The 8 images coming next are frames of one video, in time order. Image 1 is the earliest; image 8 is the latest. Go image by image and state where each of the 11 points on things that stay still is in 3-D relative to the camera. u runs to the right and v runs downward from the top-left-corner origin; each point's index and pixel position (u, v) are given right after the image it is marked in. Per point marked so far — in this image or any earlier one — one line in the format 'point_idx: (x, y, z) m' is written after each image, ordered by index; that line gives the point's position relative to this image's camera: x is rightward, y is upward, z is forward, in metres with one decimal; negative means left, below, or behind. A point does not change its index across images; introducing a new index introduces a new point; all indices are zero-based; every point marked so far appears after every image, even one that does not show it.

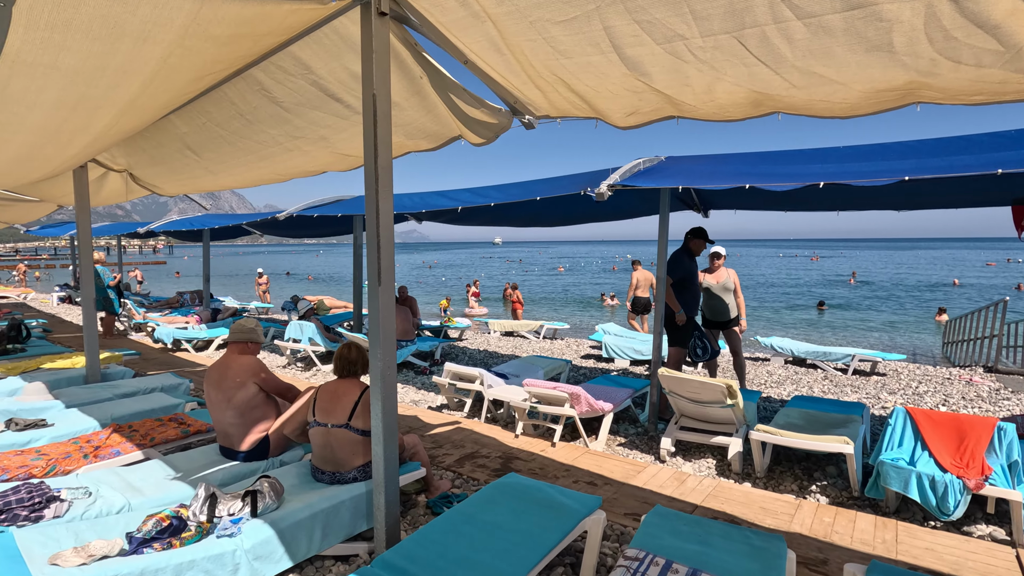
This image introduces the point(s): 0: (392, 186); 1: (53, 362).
0: (-0.5, +0.5, +2.4) m
1: (-5.2, -0.8, +6.1) m
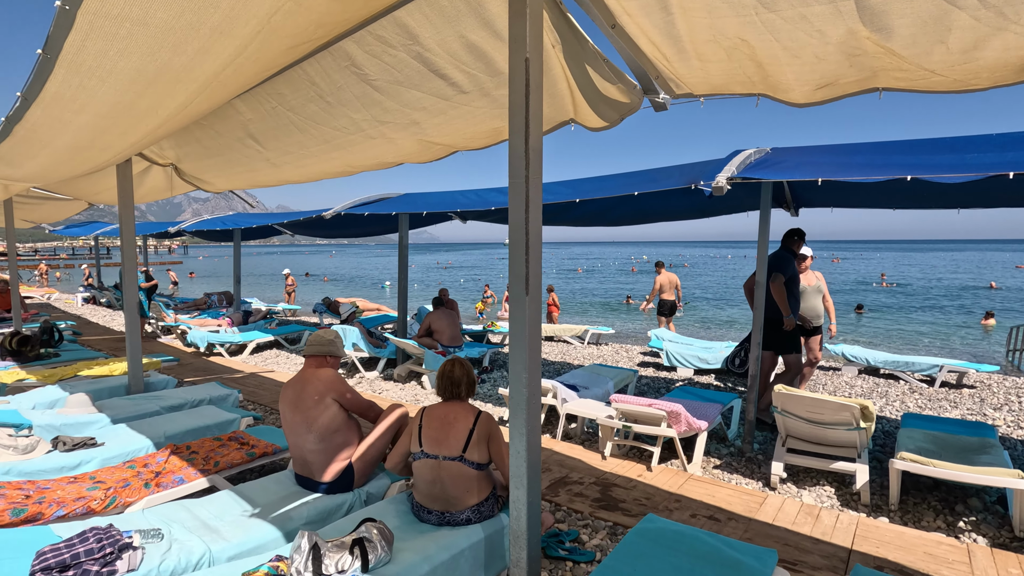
0: (+0.1, +0.4, +2.0) m
1: (-4.5, -0.9, +5.8) m
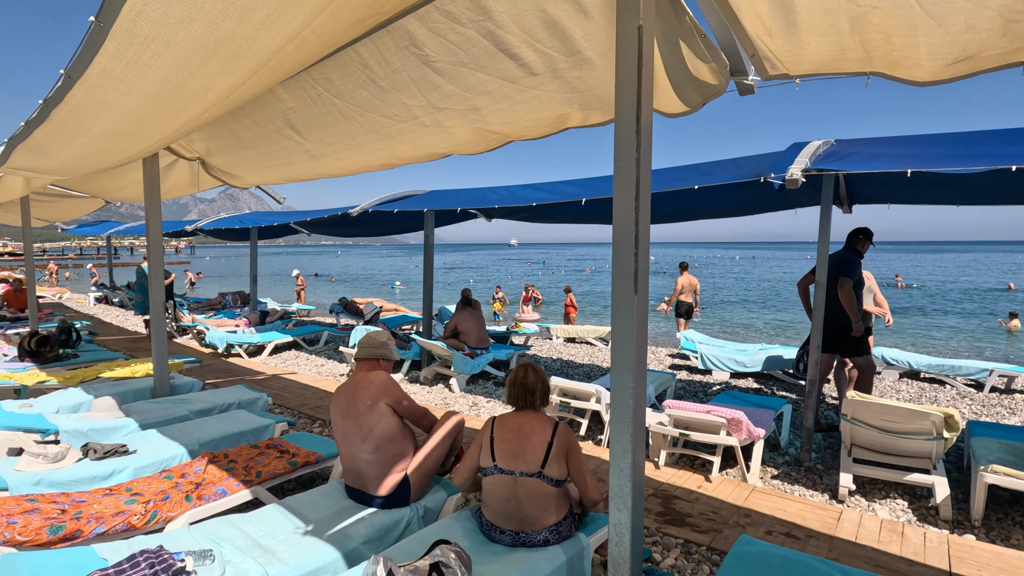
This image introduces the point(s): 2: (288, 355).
0: (+0.4, +0.4, +1.8) m
1: (-4.1, -0.8, +5.6) m
2: (-3.6, -1.1, +8.7) m
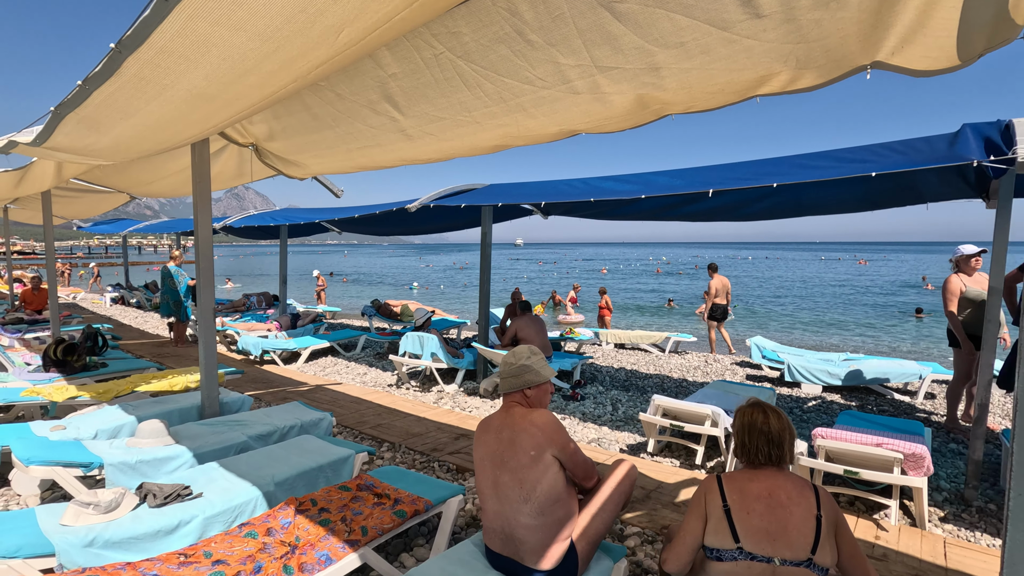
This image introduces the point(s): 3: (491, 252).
0: (+1.2, +0.4, +1.1) m
1: (-3.3, -0.9, +5.0) m
2: (-2.8, -1.1, +8.1) m
3: (-0.3, +0.5, +6.7) m
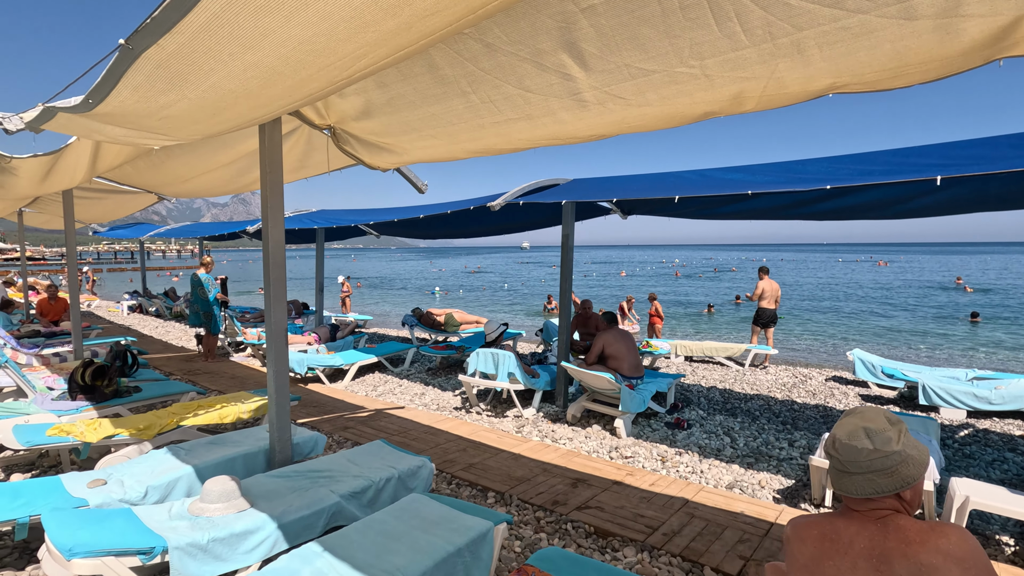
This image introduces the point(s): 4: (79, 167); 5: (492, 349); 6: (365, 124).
0: (+2.1, +0.3, +0.3) m
1: (-2.4, -1.0, +4.2) m
2: (-1.8, -1.2, +7.3) m
3: (+0.6, +0.3, +5.9) m
4: (-2.7, +0.8, +3.4) m
5: (-0.2, -0.7, +5.9) m
6: (-0.9, +1.0, +3.2) m
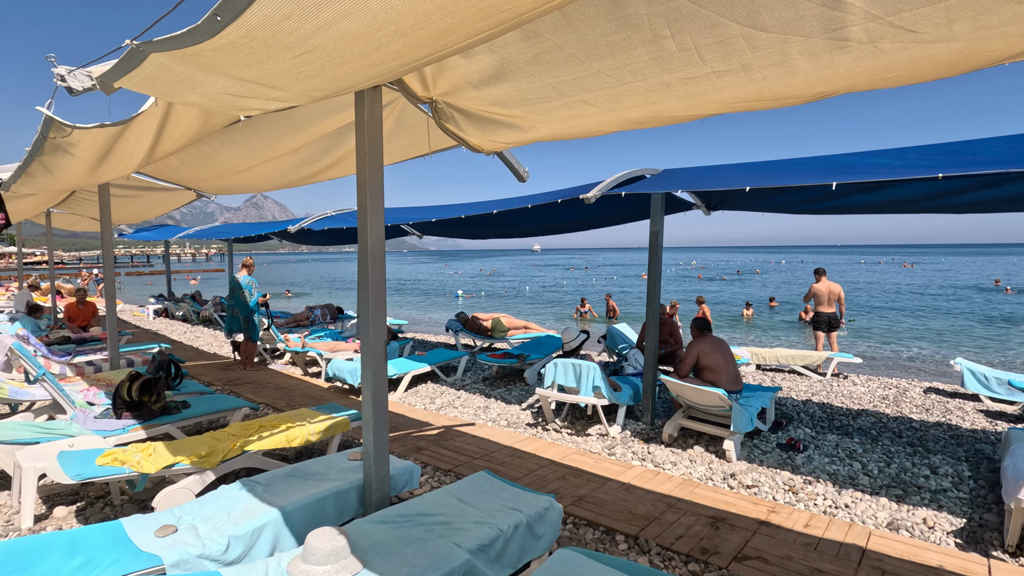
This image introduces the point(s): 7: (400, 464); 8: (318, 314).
0: (+2.8, +0.3, -0.4) m
1: (-1.6, -1.0, +3.6) m
2: (-1.0, -1.3, +6.7) m
3: (+1.4, +0.3, +5.3) m
4: (-1.9, +0.7, +2.8) m
5: (+0.6, -0.7, +5.3) m
6: (-0.1, +0.9, +2.6) m
7: (-0.7, -1.0, +3.2) m
8: (-3.6, -0.5, +10.2) m
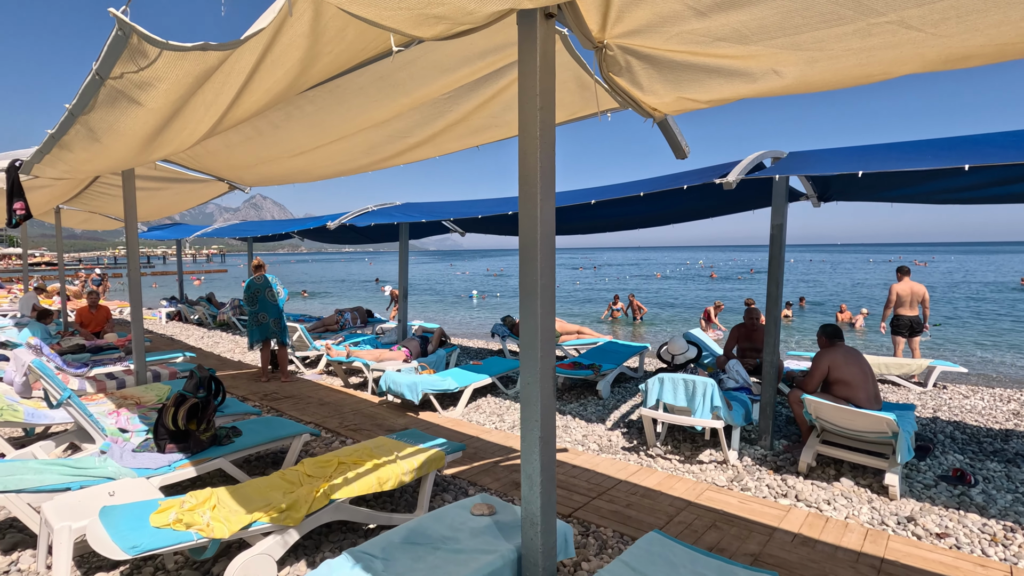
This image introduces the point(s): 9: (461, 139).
0: (+3.6, +0.3, -1.1) m
1: (-0.8, -1.0, +2.9) m
2: (-0.2, -1.3, +6.0) m
3: (+2.3, +0.3, +4.5) m
4: (-1.1, +0.7, +2.1) m
5: (+1.4, -0.7, +4.5) m
6: (+0.7, +0.9, +1.9) m
7: (+0.2, -1.1, +2.4) m
8: (-2.8, -0.5, +9.5) m
9: (-0.3, +1.0, +3.5) m
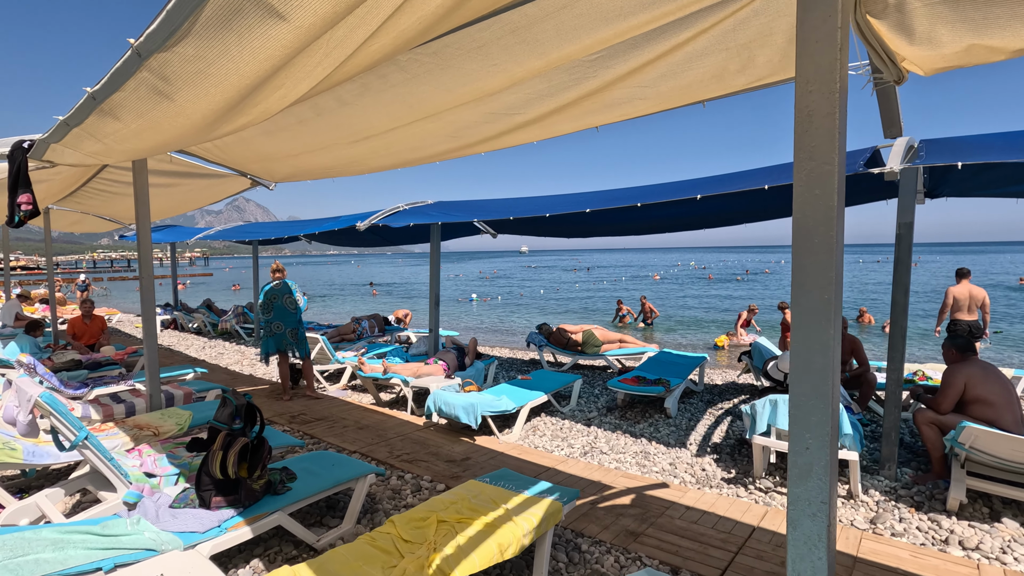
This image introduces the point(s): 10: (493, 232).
0: (+4.4, +0.3, -1.6) m
1: (-0.1, -1.1, +2.2) m
2: (+0.4, -1.4, +5.3) m
3: (+2.9, +0.2, +3.9) m
4: (-0.4, +0.6, +1.4) m
5: (+2.0, -0.8, +4.0) m
6: (+1.4, +0.9, +1.3) m
7: (+0.9, -1.1, +1.8) m
8: (-2.3, -0.6, +8.8) m
9: (+0.3, +0.9, +2.9) m
10: (-0.3, +0.8, +7.9) m
